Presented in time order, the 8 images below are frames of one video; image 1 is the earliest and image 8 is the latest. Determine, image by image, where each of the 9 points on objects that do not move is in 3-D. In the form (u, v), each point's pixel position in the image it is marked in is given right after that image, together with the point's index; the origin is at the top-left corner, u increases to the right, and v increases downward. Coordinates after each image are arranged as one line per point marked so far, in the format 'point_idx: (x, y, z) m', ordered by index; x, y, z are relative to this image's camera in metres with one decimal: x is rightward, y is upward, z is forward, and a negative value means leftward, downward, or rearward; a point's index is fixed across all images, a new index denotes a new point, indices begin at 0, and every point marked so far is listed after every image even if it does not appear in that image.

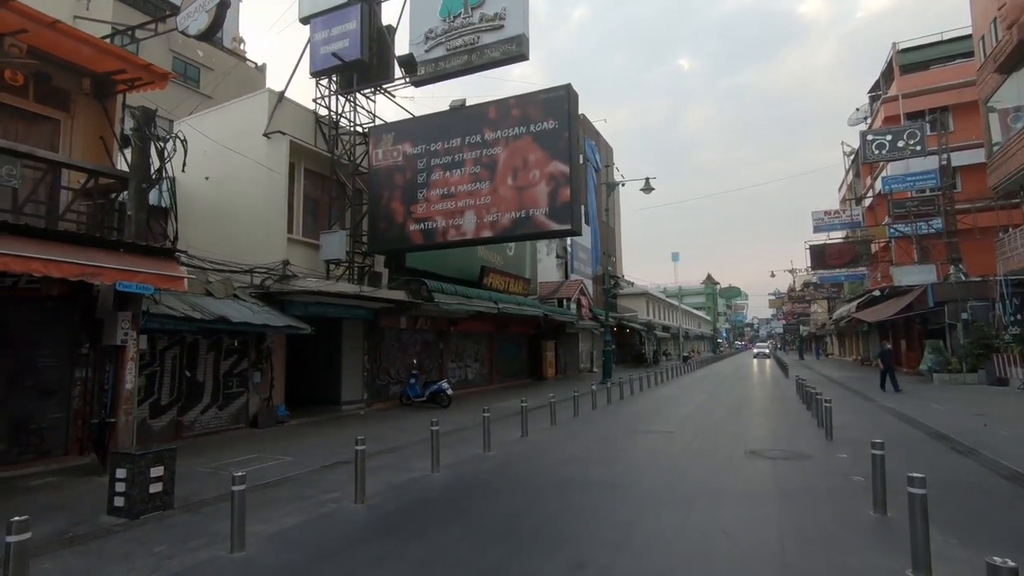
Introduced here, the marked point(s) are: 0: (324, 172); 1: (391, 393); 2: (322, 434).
0: (-5.6, +3.4, +16.3) m
1: (-4.1, -3.6, +18.8) m
2: (-4.6, -3.5, +13.4) m
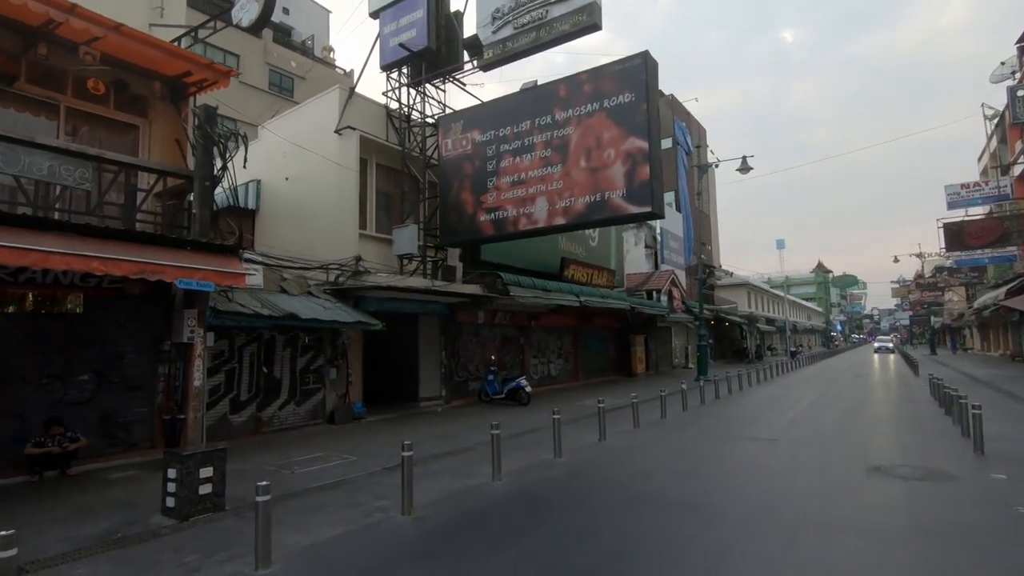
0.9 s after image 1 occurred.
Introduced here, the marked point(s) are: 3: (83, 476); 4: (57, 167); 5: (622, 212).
0: (-3.4, +3.6, +16.1) m
1: (-1.4, -3.4, +18.4) m
2: (-2.8, -3.4, +13.1) m
3: (-6.7, -2.9, +8.6) m
4: (-6.8, +1.8, +8.2) m
5: (+2.4, +1.7, +12.1) m
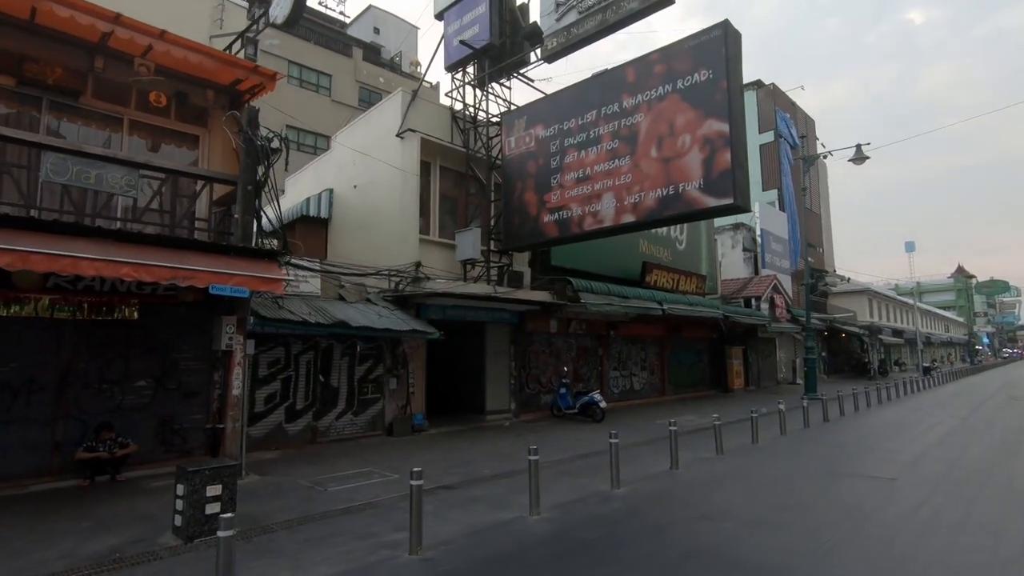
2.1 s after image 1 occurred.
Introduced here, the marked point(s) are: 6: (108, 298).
0: (-1.5, +3.4, +15.6) m
1: (+0.9, -3.6, +17.3) m
2: (-1.3, -3.6, +12.4) m
3: (-6.0, -3.0, +8.6) m
4: (-6.1, +1.7, +8.3) m
5: (+3.6, +1.6, +10.5) m
6: (-6.8, -0.2, +9.3) m
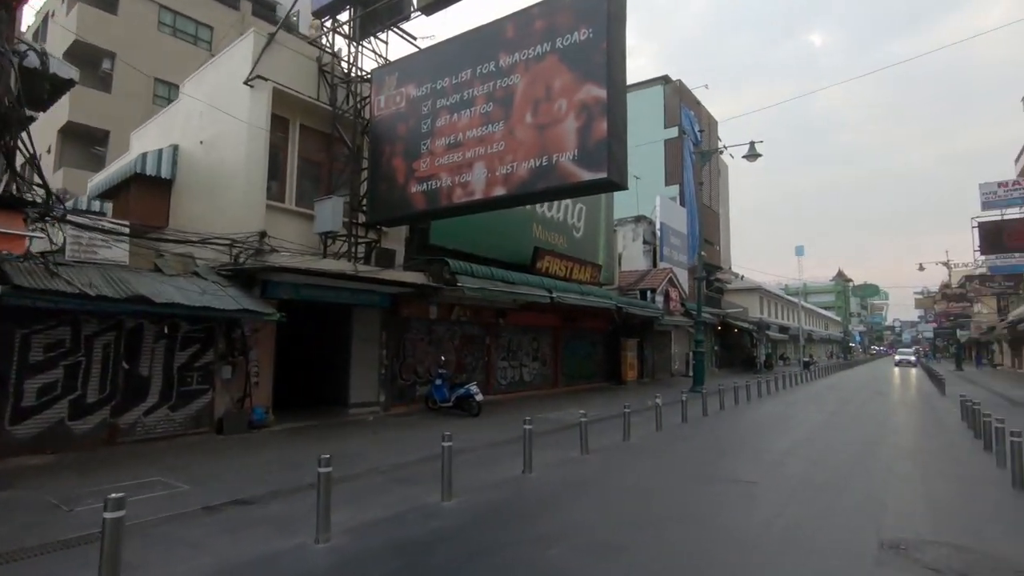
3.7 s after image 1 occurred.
0: (-4.6, +3.9, +13.7) m
1: (-2.7, -3.1, +15.9) m
2: (-4.3, -3.1, +10.7) m
3: (-8.3, -2.5, +6.2) m
4: (-8.2, +2.3, +5.8) m
5: (+1.0, +1.9, +9.5) m
6: (-9.1, +0.4, +6.7) m
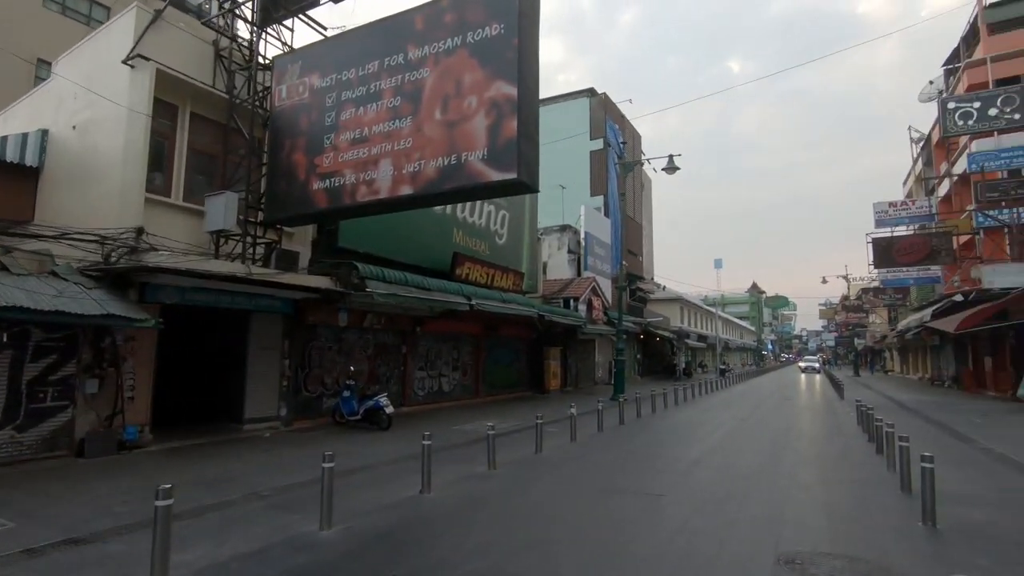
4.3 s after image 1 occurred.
0: (-6.6, +3.8, +12.5) m
1: (-5.1, -3.2, +14.8) m
2: (-5.9, -3.1, +9.5) m
3: (-9.4, -2.4, +4.6) m
4: (-9.2, +2.3, +4.3) m
5: (-0.5, +1.8, +9.0) m
6: (-10.2, +0.5, +5.1) m
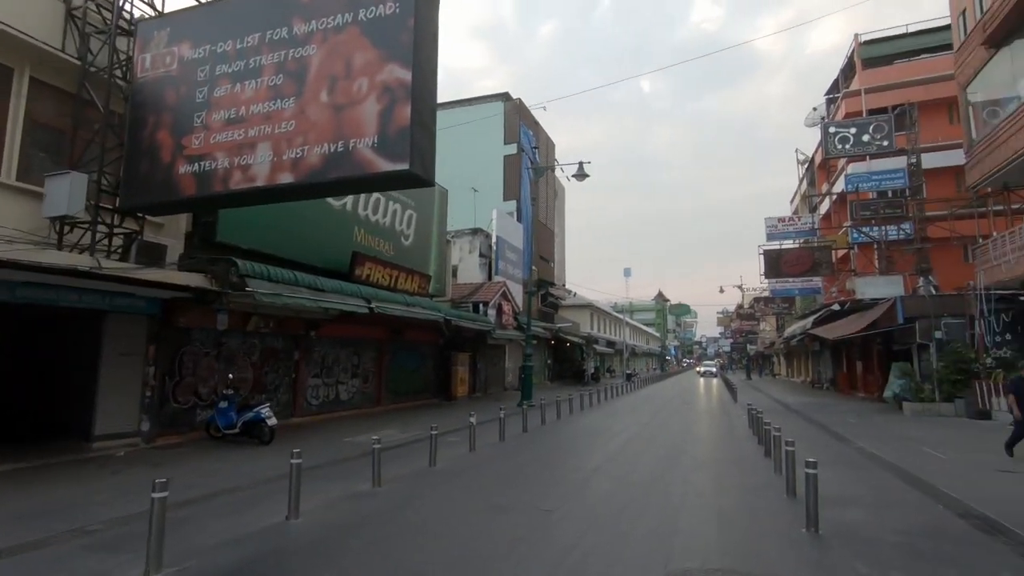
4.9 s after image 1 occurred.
0: (-8.6, +3.9, +10.8) m
1: (-7.6, -3.2, +13.2) m
2: (-7.6, -3.0, +7.8) m
3: (-10.3, -2.2, +2.5) m
4: (-10.0, +2.5, +2.3) m
5: (-2.1, +1.8, +8.2) m
6: (-11.2, +0.7, +2.8) m
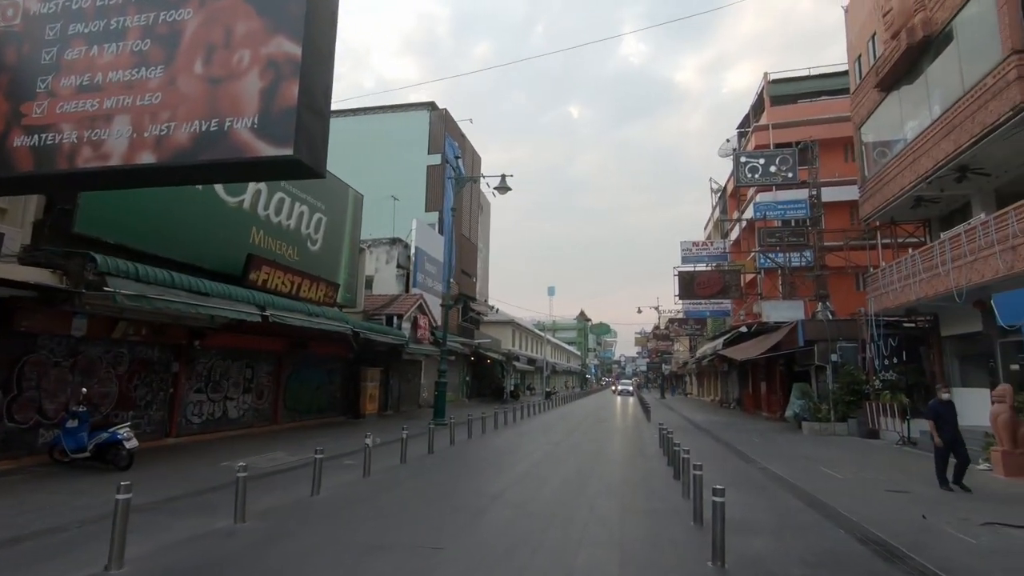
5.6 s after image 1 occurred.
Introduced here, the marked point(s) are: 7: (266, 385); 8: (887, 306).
0: (-10.2, +4.0, +8.9) m
1: (-9.7, -3.2, +11.2) m
2: (-9.0, -2.8, +5.9) m
3: (-10.9, -1.8, +0.3) m
4: (-10.4, +2.9, +0.2) m
5: (-3.4, +1.8, +7.2) m
6: (-11.7, +1.1, +0.6) m
7: (-8.2, -3.3, +18.5) m
8: (+13.3, -0.6, +19.6) m
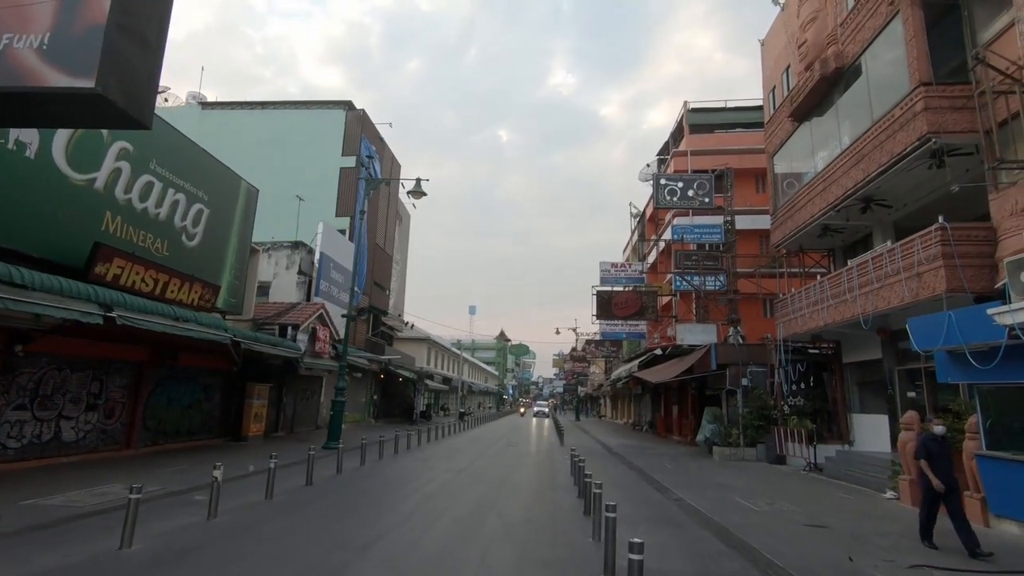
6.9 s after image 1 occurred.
0: (-11.4, +4.5, +6.1) m
1: (-11.5, -2.8, +8.2) m
2: (-10.1, -2.3, +3.0) m
3: (-11.1, -1.0, -2.8) m
4: (-10.5, +3.7, -2.6) m
5: (-4.5, +2.0, +5.2) m
6: (-11.8, +1.9, -2.4) m
7: (-11.1, -3.2, +15.6) m
8: (+10.2, -1.5, +19.8) m
